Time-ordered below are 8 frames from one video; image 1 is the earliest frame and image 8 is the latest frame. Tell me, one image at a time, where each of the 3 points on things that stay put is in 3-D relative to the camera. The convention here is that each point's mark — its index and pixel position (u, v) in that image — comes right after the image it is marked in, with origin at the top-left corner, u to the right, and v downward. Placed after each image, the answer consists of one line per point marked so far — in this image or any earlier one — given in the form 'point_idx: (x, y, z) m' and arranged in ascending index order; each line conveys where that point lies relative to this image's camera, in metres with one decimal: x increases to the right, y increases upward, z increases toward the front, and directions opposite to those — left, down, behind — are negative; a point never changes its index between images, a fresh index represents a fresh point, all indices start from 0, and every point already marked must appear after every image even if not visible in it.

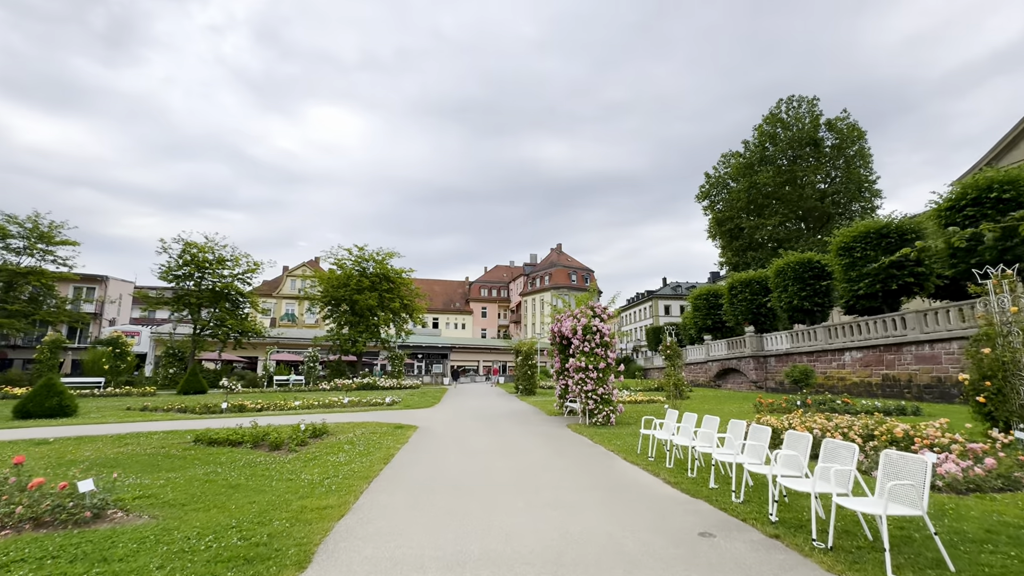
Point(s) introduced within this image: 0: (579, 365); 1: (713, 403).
0: (+1.6, -2.0, +12.5) m
1: (+7.0, -4.0, +17.4) m
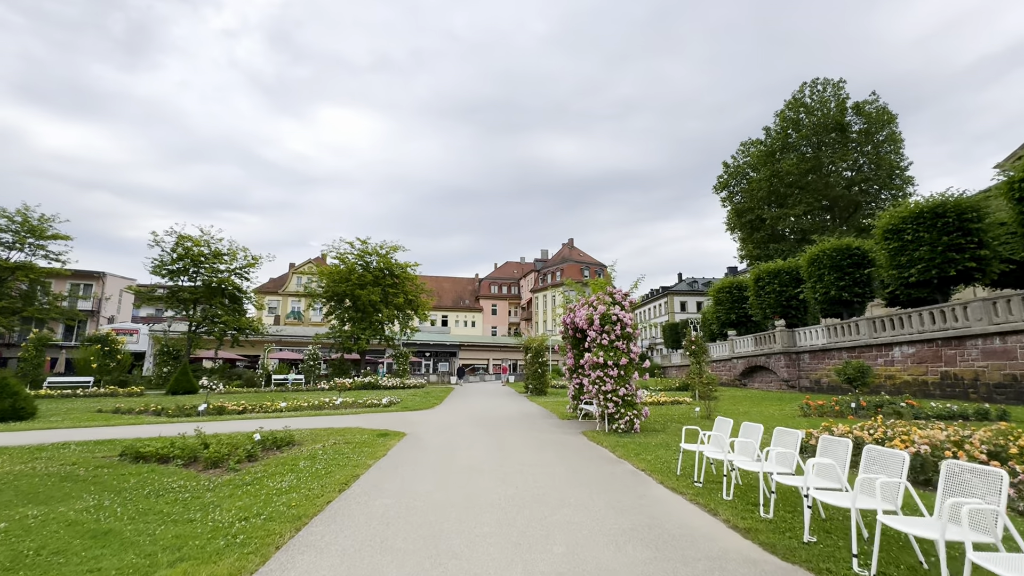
0: (+1.7, -1.6, +10.5) m
1: (+7.2, -3.6, +15.2) m
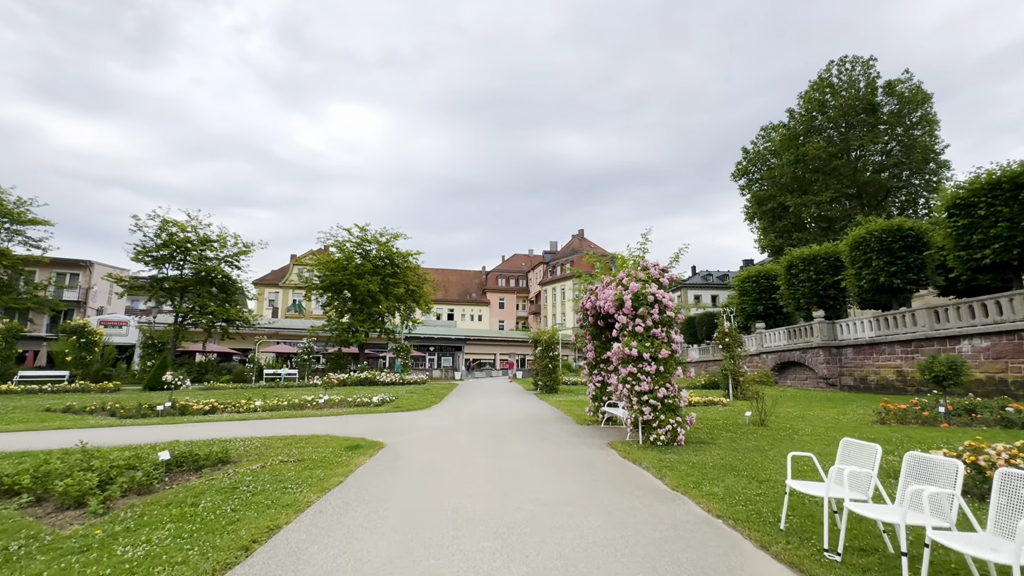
0: (+1.8, -1.1, +8.1) m
1: (+7.4, -3.0, +12.7) m
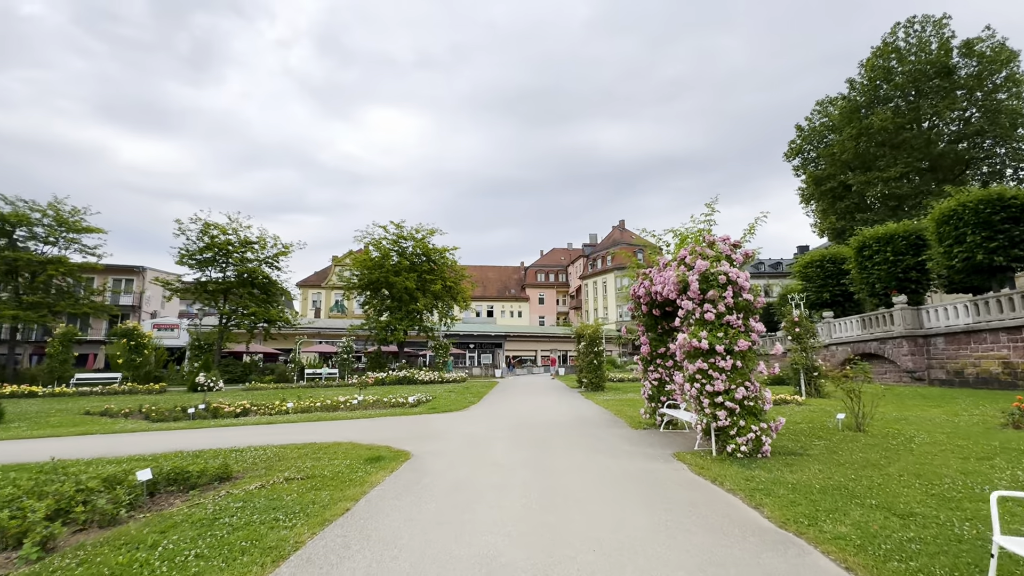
0: (+2.4, -0.8, +6.6) m
1: (+8.4, -2.6, +10.8) m
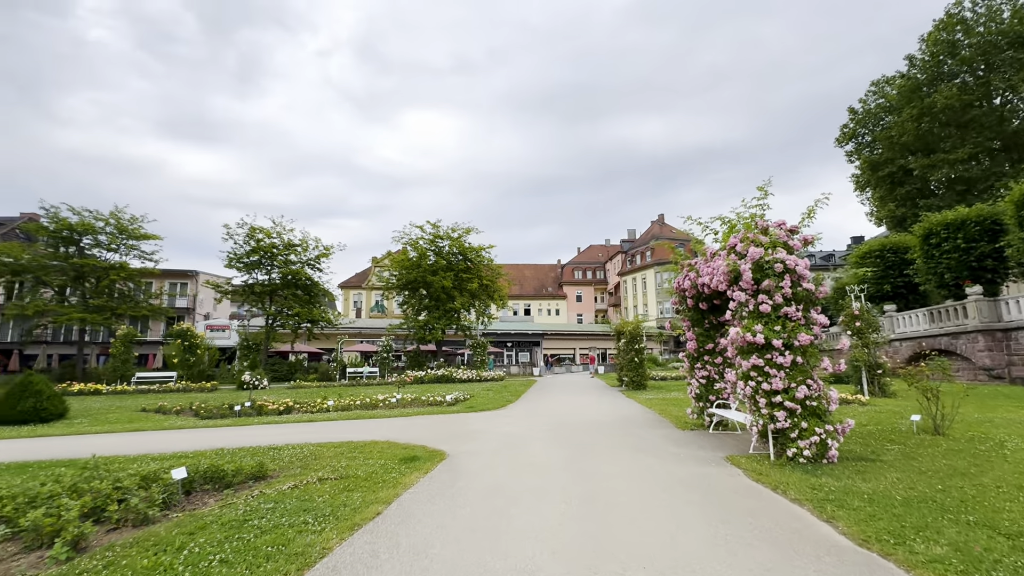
0: (+2.9, -0.7, +6.1) m
1: (+9.2, -2.4, +9.9) m
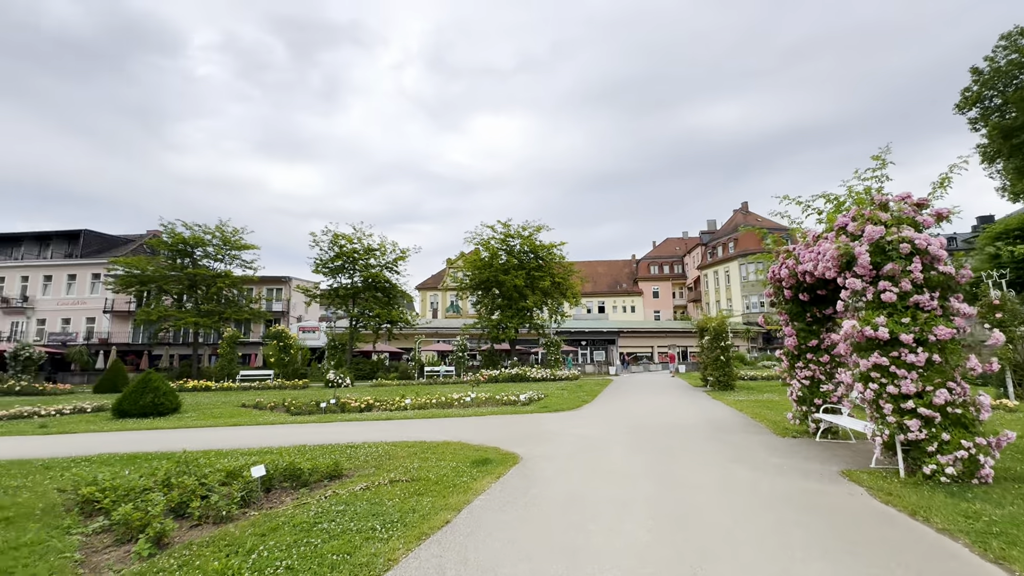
0: (+3.7, -0.5, +5.3) m
1: (+10.5, -2.1, +8.1) m
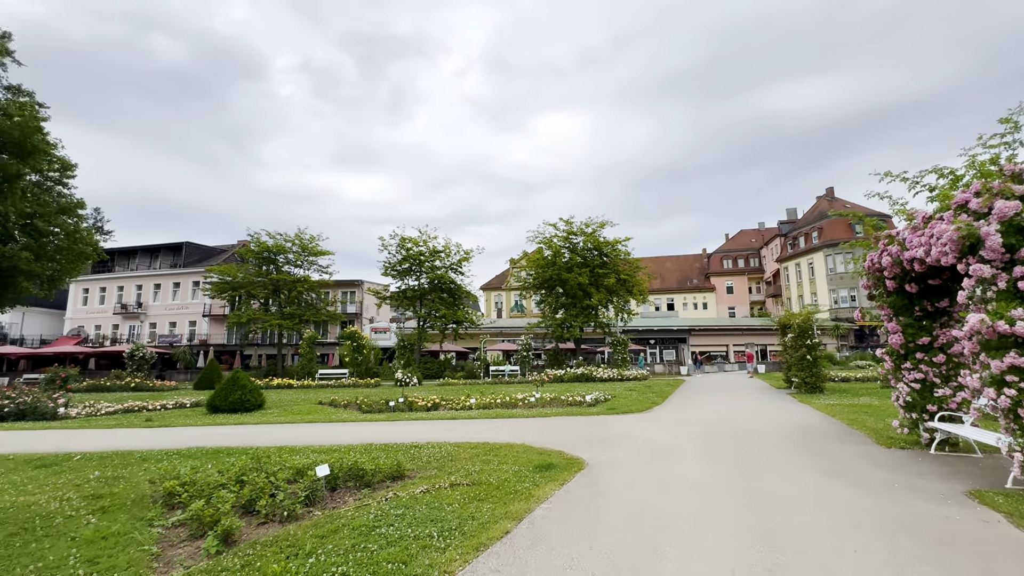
0: (+4.3, -0.4, +4.5) m
1: (+11.4, -1.8, +6.4) m
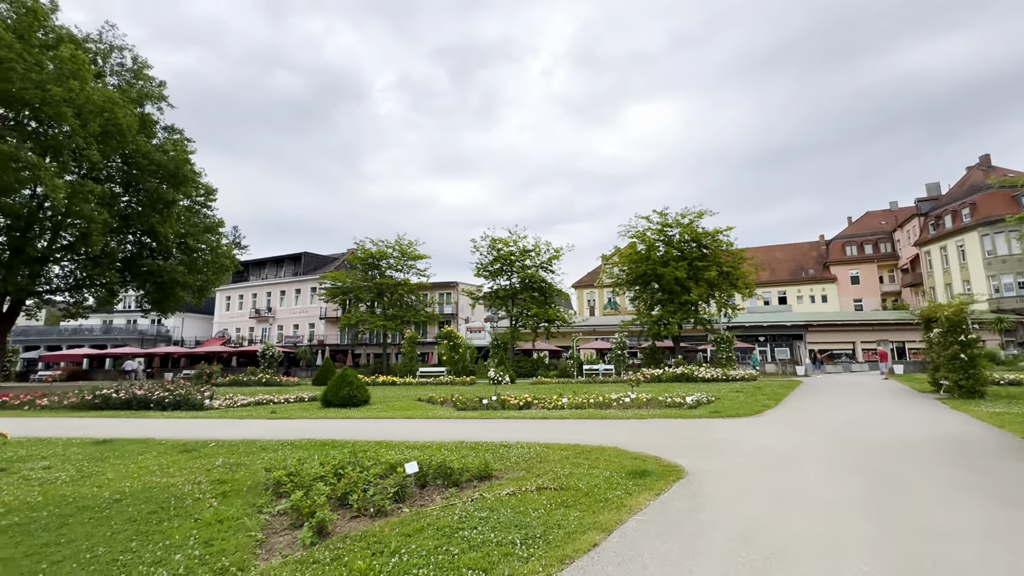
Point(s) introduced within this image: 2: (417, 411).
0: (+5.0, -0.2, +3.4) m
1: (+12.3, -1.5, +4.0) m
2: (-3.2, -4.0, +16.2) m
